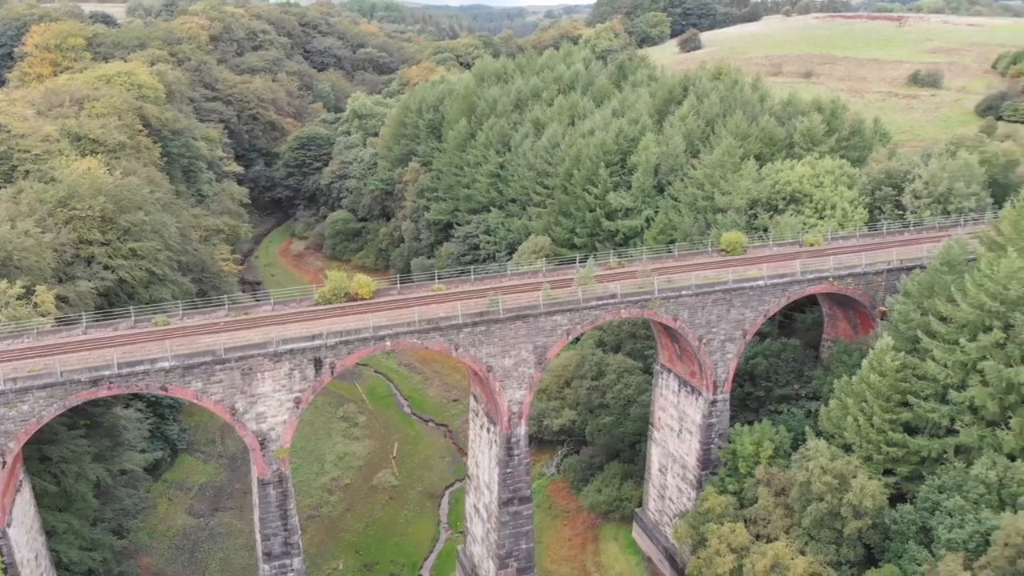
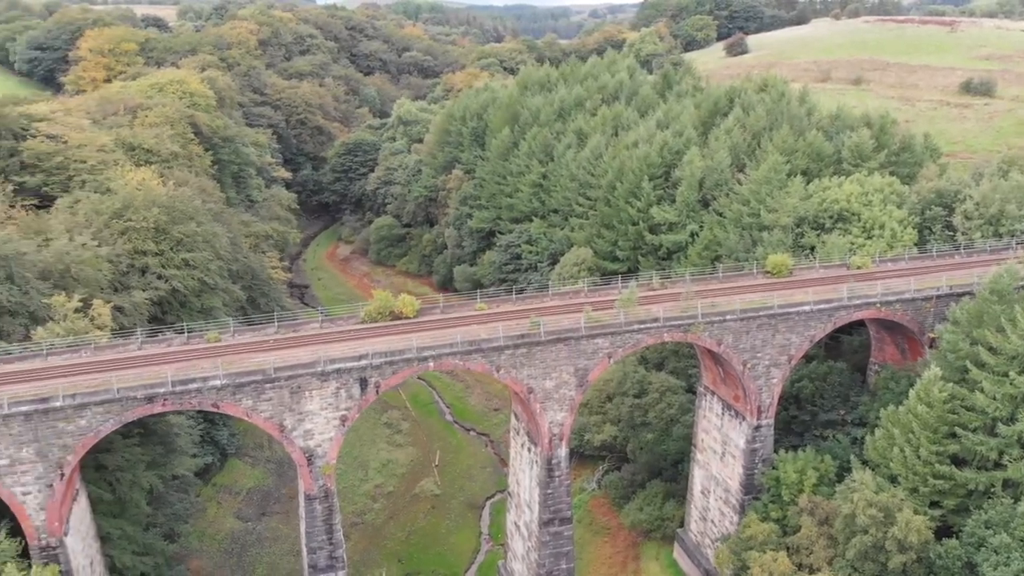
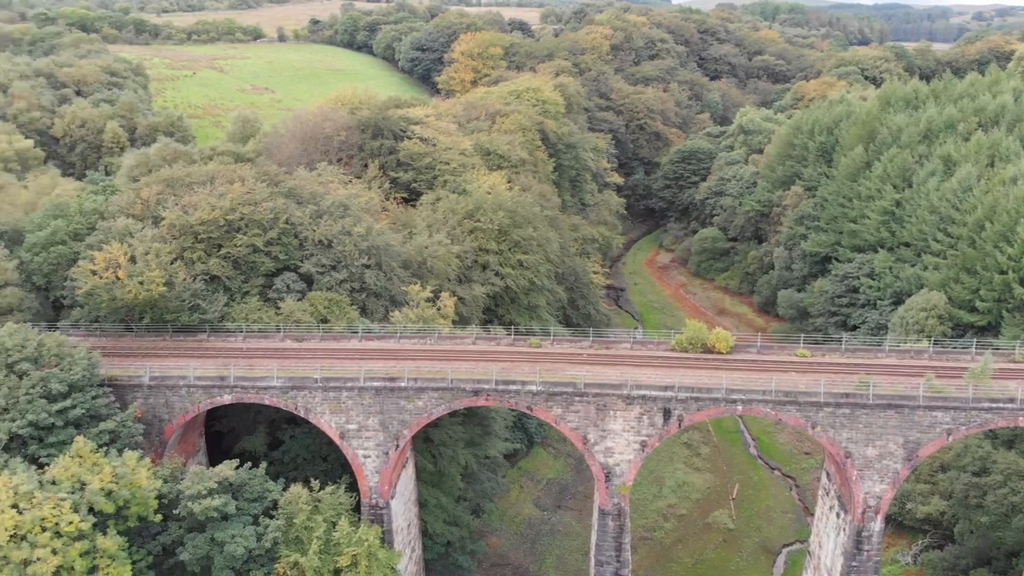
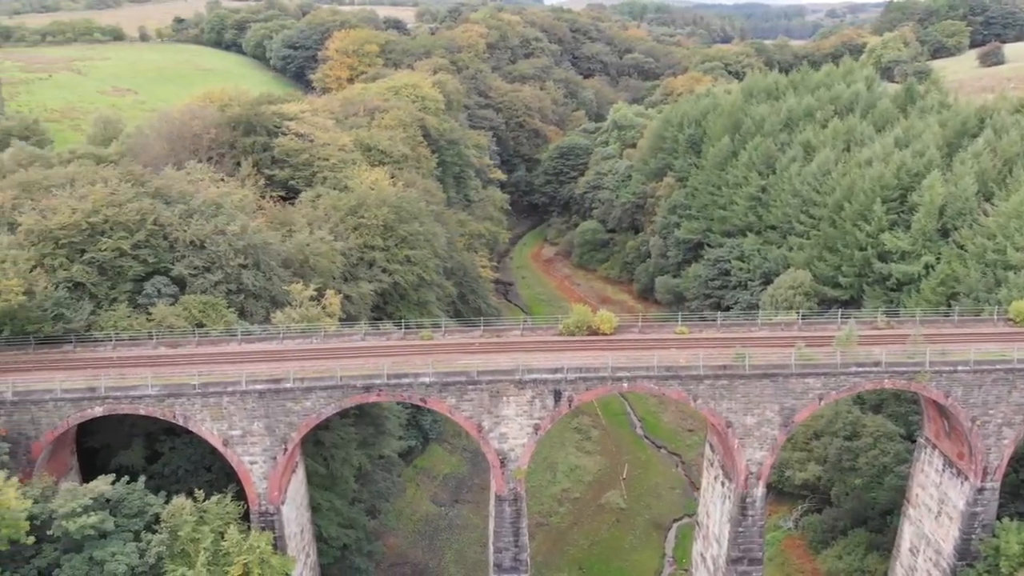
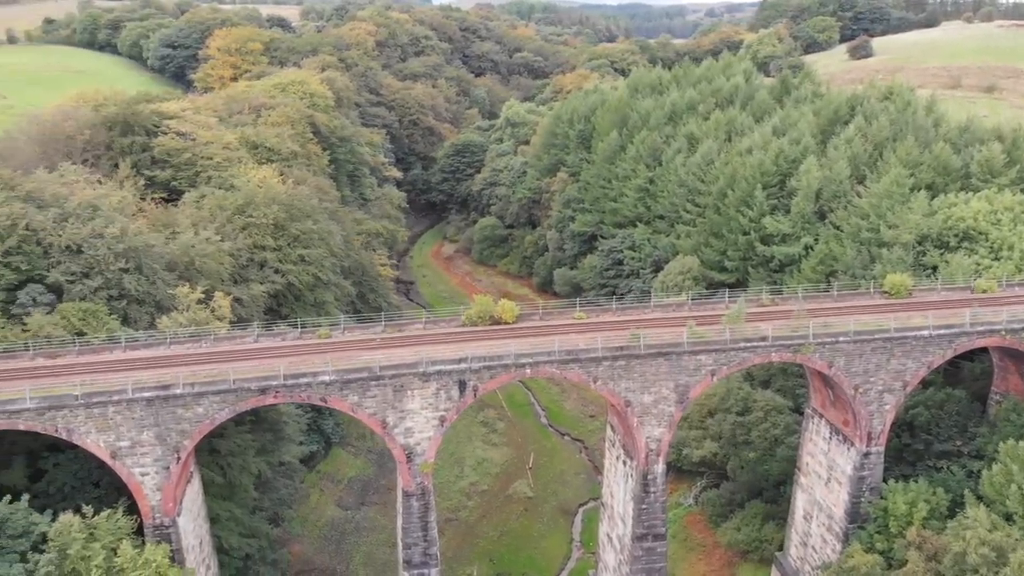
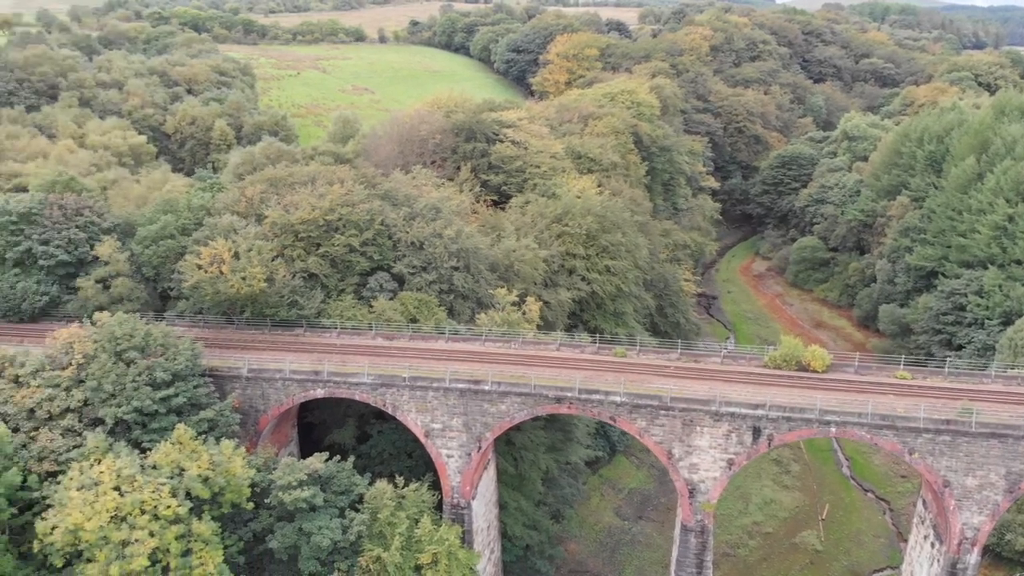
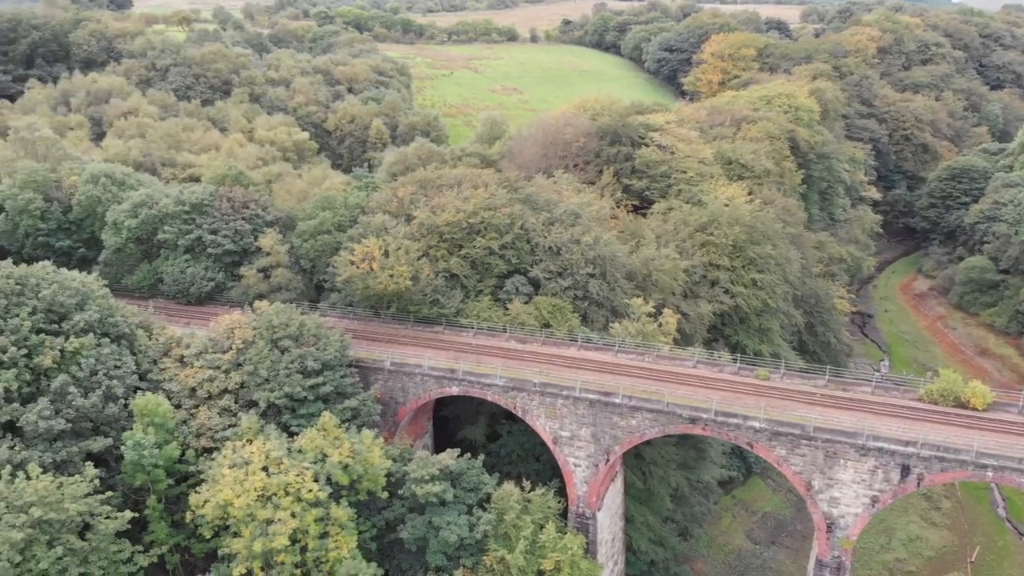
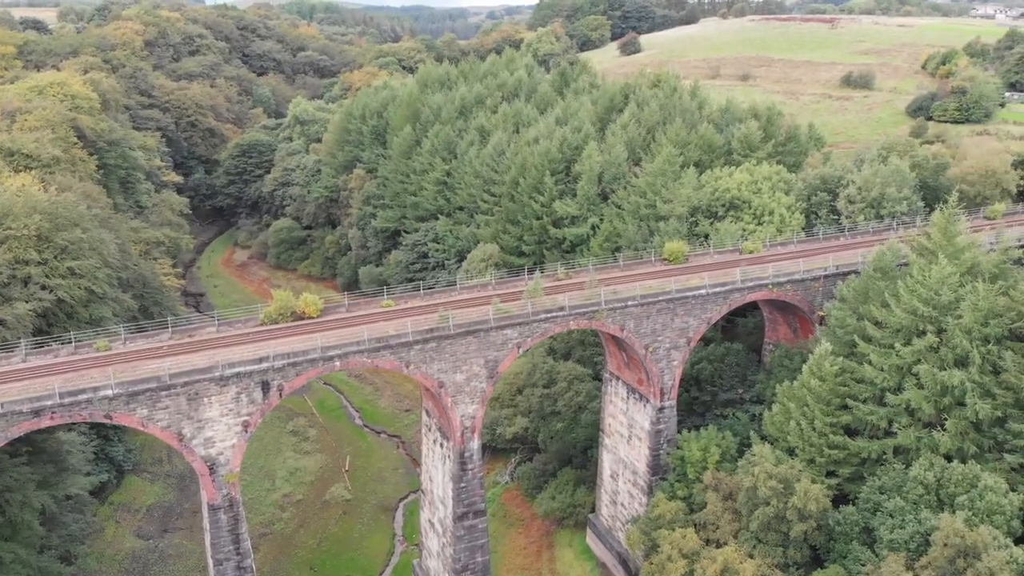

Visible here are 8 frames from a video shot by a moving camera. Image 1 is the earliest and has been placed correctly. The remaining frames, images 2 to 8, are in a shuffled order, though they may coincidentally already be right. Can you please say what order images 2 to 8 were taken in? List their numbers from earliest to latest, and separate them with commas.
8, 2, 5, 4, 3, 6, 7
